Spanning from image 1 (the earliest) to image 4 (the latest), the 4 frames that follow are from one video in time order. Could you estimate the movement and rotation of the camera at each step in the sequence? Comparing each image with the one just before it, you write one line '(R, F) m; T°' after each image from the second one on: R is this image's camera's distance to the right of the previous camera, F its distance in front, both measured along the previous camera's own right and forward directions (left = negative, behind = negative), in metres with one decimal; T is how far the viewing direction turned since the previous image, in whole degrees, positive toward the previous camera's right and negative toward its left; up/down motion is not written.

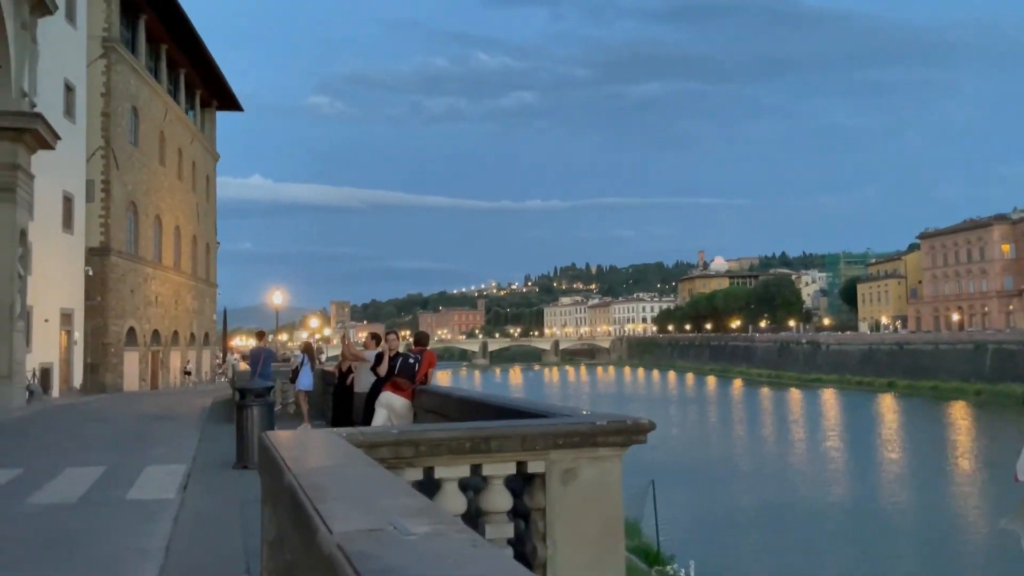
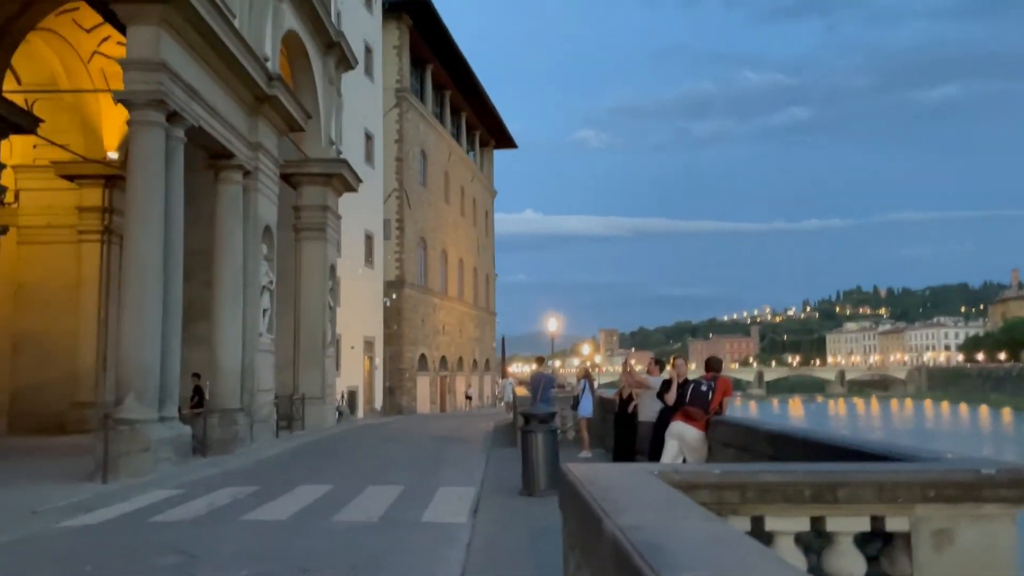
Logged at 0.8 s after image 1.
(-0.2, +0.3) m; -17°
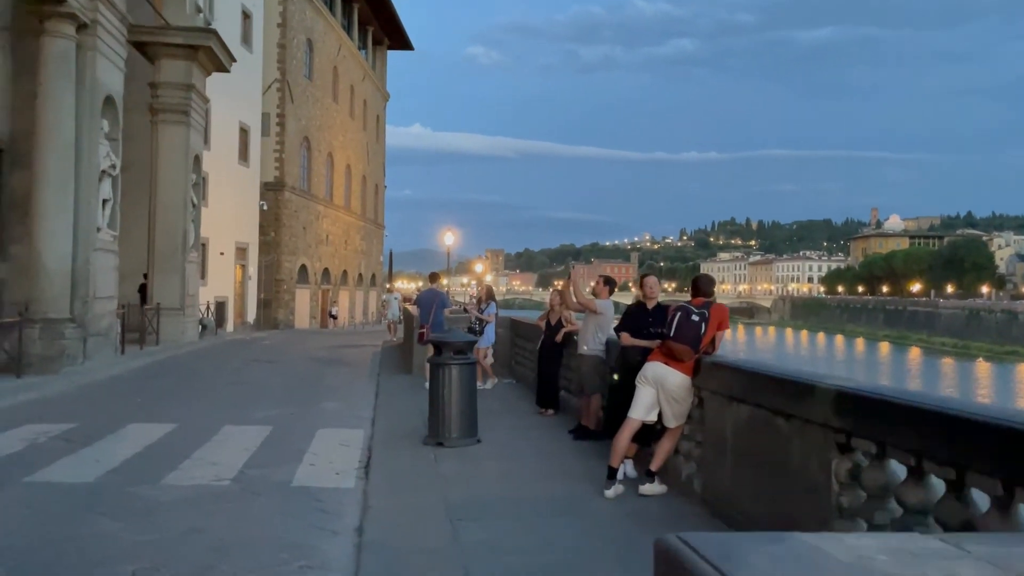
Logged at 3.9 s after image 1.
(-0.2, +2.7) m; +7°
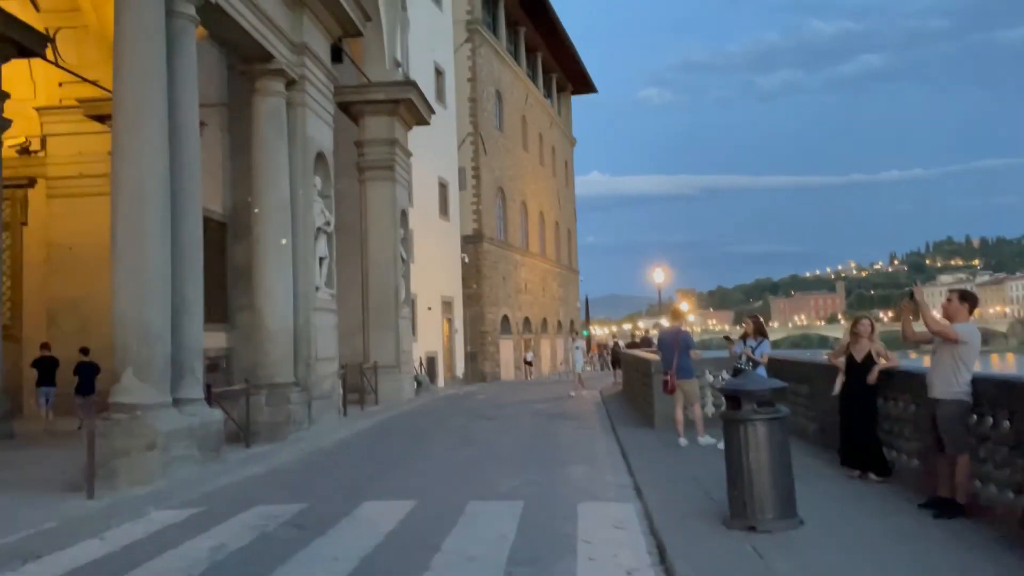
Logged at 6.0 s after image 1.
(-0.9, +1.7) m; -12°
